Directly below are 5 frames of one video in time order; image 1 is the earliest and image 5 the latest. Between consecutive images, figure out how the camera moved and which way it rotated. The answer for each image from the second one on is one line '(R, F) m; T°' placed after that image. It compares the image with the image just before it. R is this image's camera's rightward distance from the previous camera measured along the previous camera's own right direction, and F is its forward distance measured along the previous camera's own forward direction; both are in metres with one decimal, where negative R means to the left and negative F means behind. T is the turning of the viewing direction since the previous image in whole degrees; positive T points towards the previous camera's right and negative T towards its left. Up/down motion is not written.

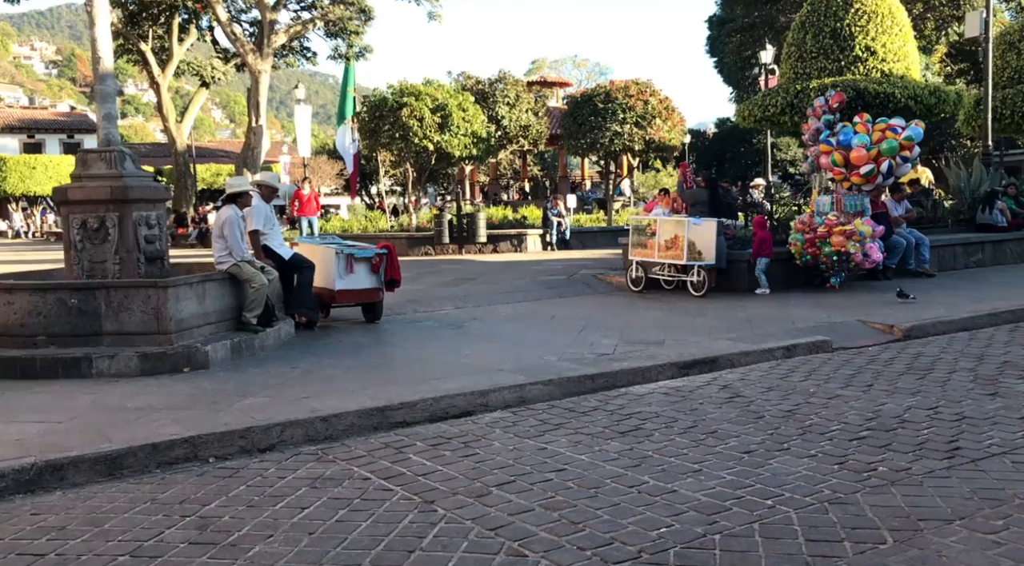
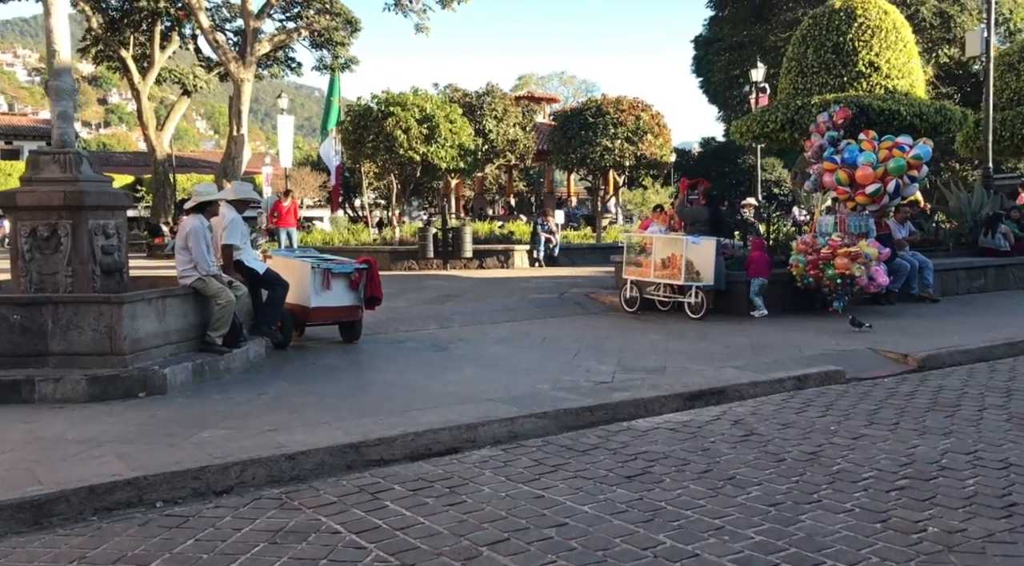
(-0.1, +0.7) m; +1°
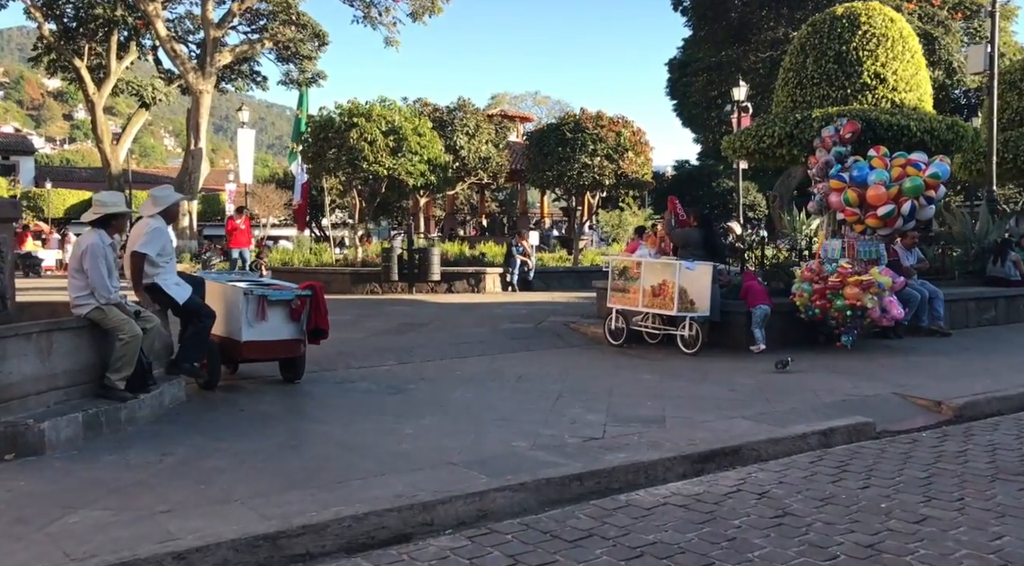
(0.0, +1.4) m; +2°
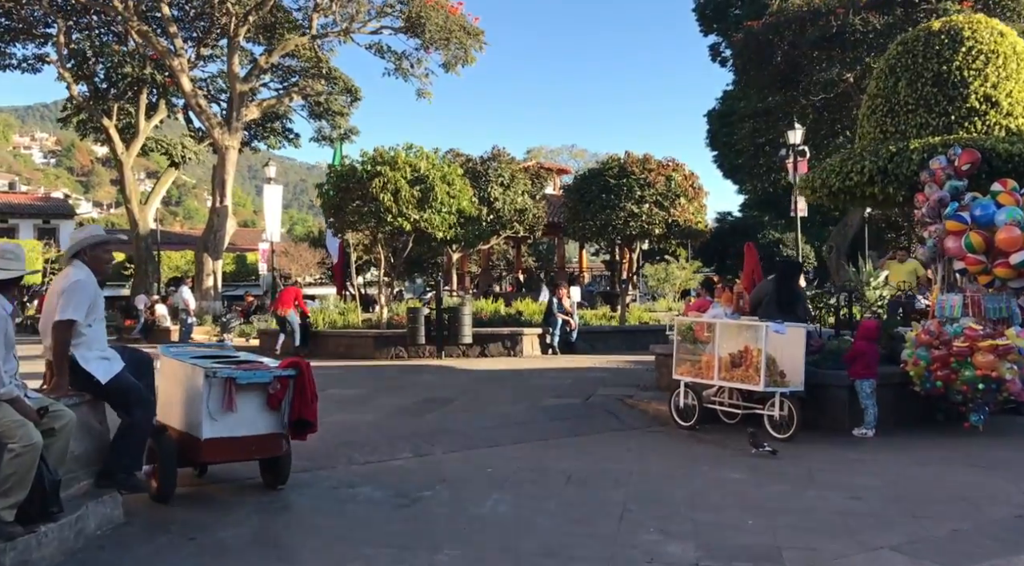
(-0.1, +2.0) m; -2°
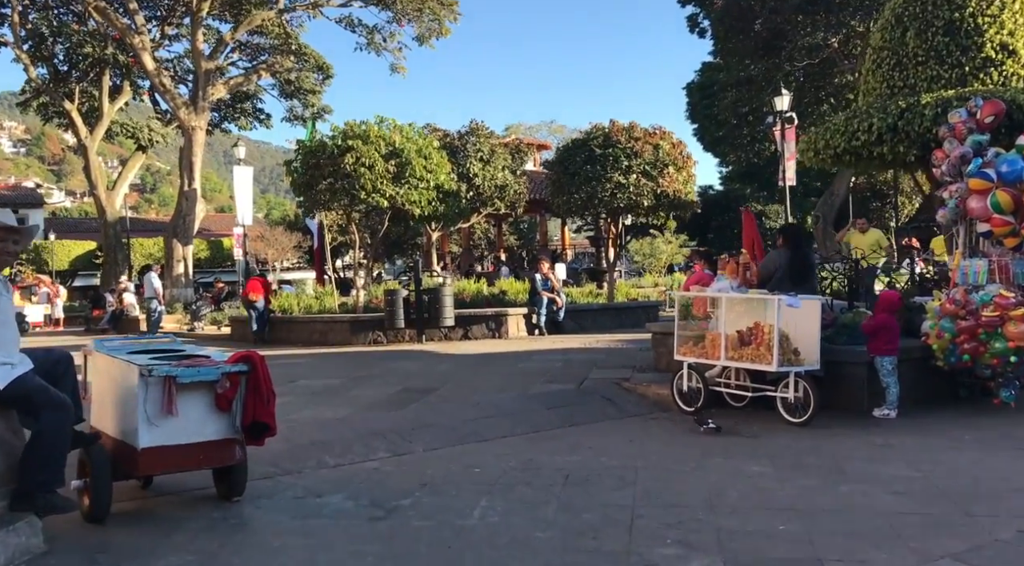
(0.0, +0.9) m; +1°
